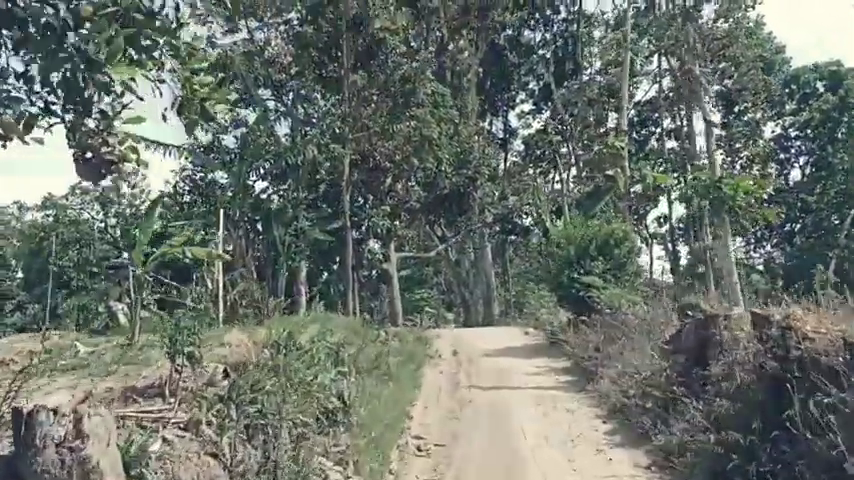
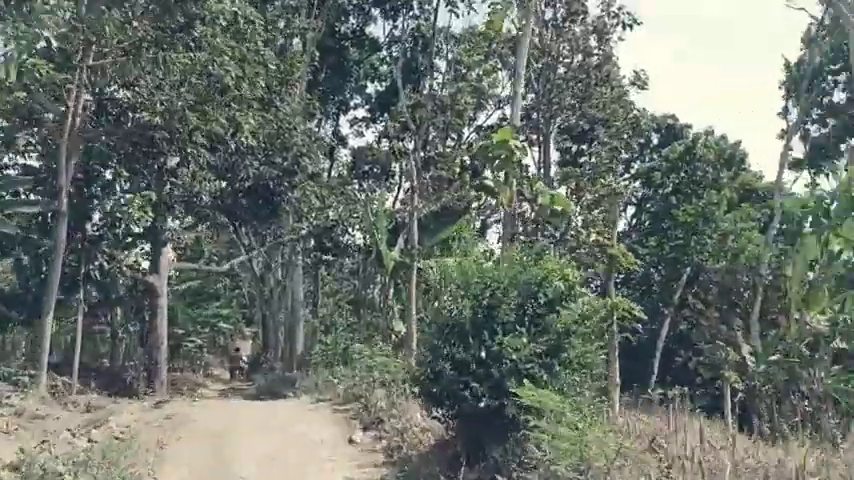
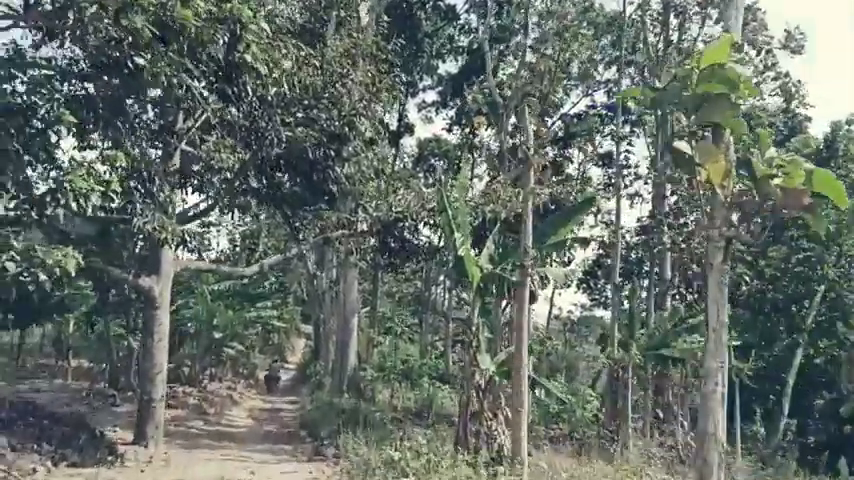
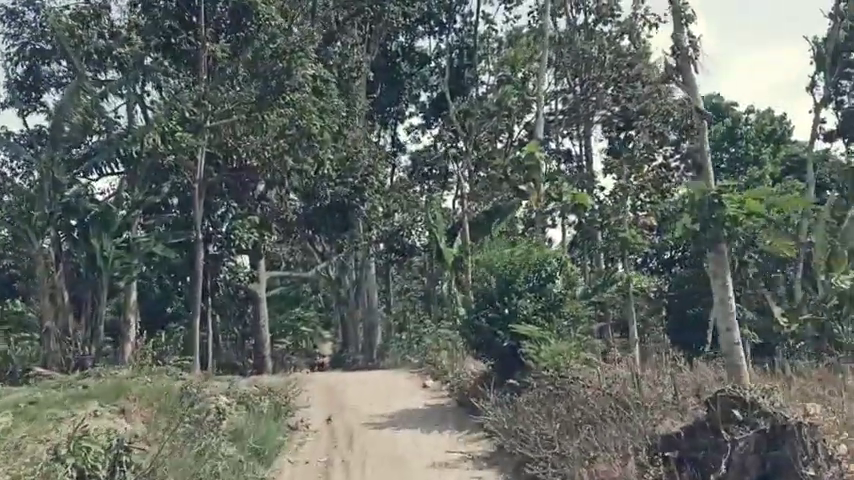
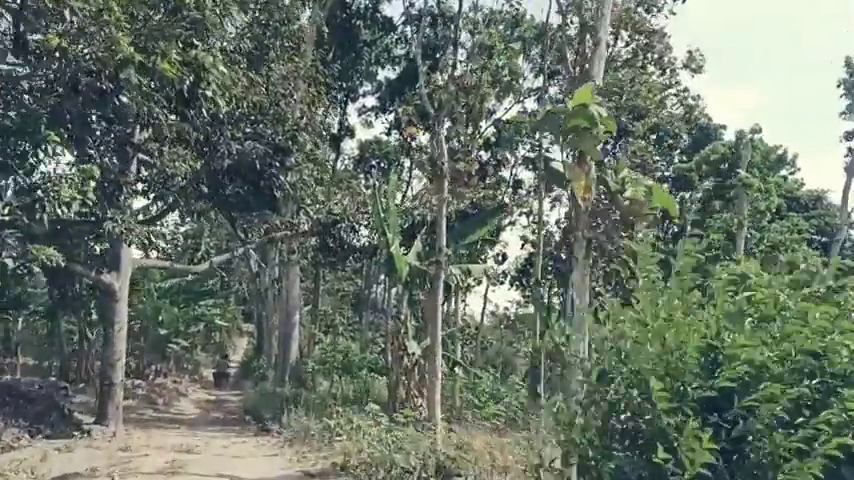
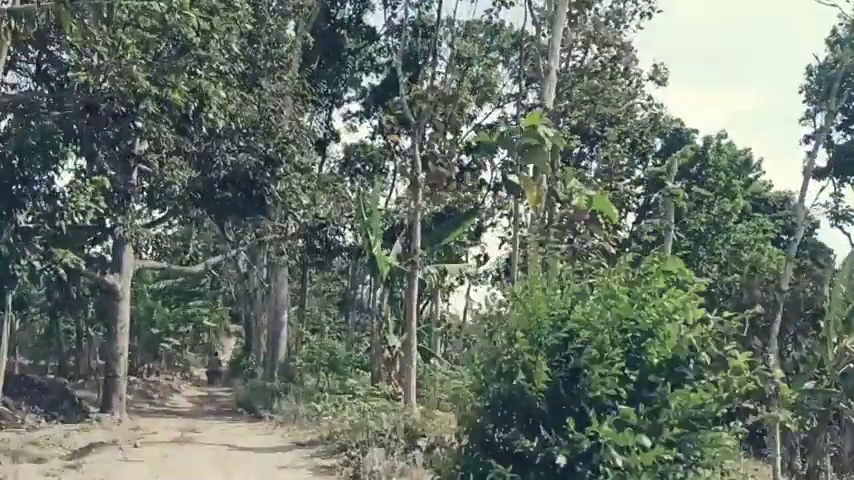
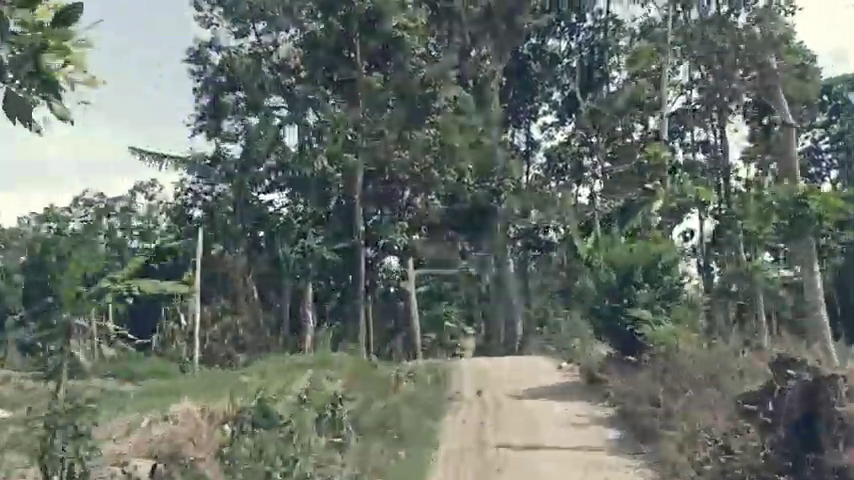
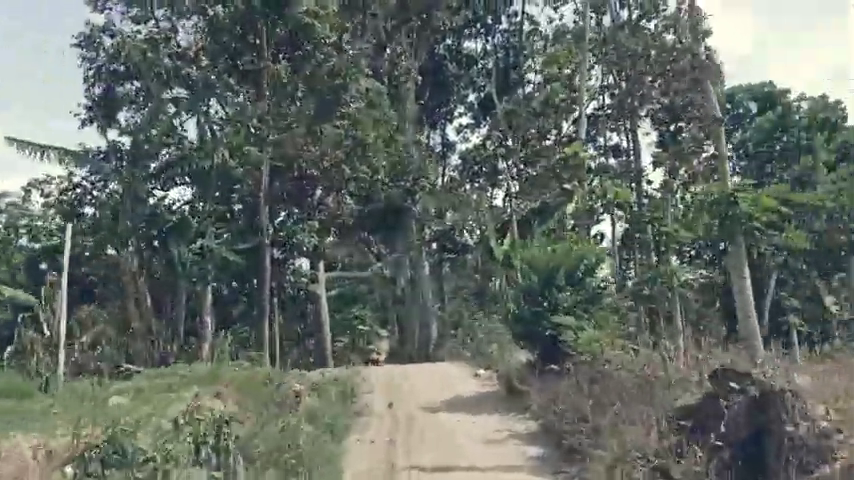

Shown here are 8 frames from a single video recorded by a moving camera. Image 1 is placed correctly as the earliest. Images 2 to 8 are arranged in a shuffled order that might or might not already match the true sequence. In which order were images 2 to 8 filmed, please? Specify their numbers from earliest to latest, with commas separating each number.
7, 8, 4, 2, 6, 5, 3
